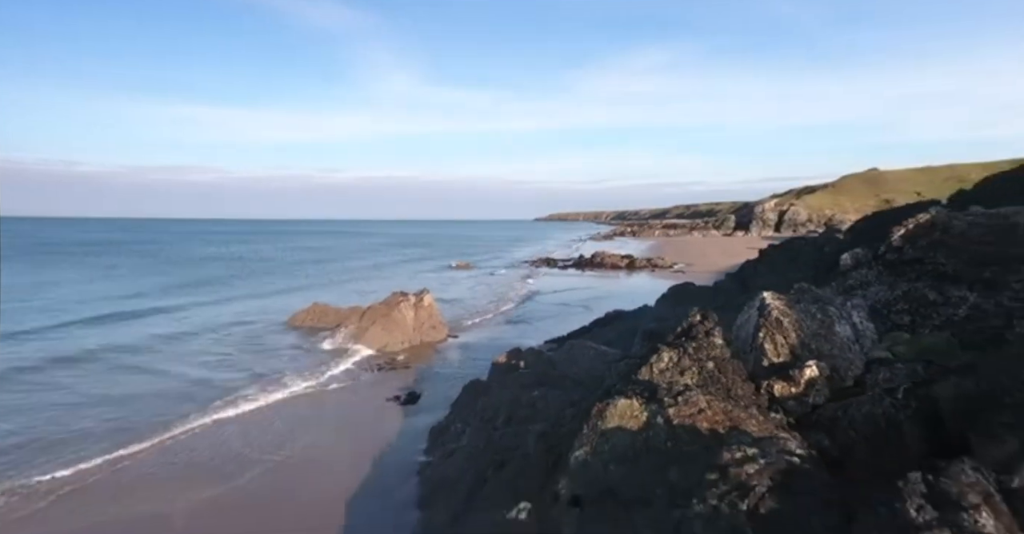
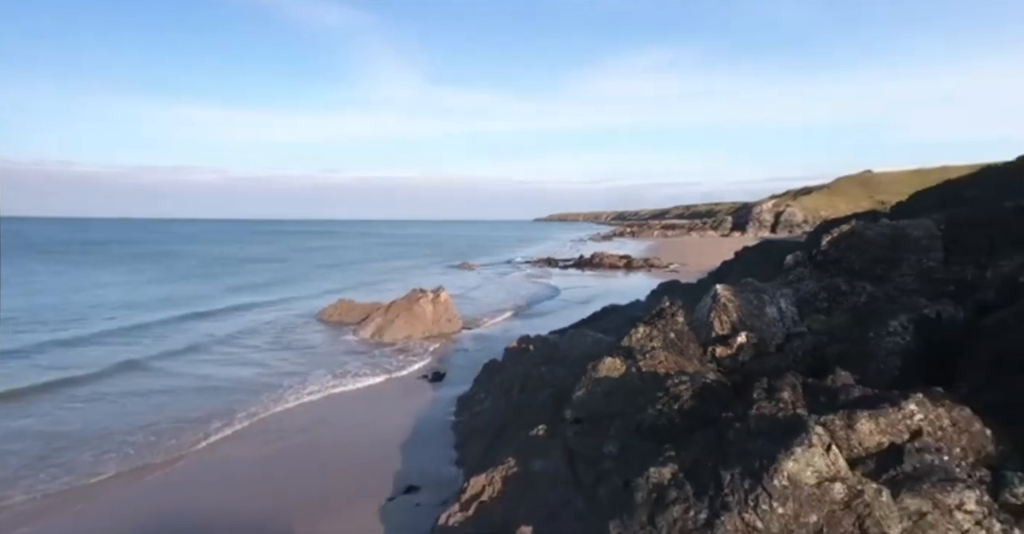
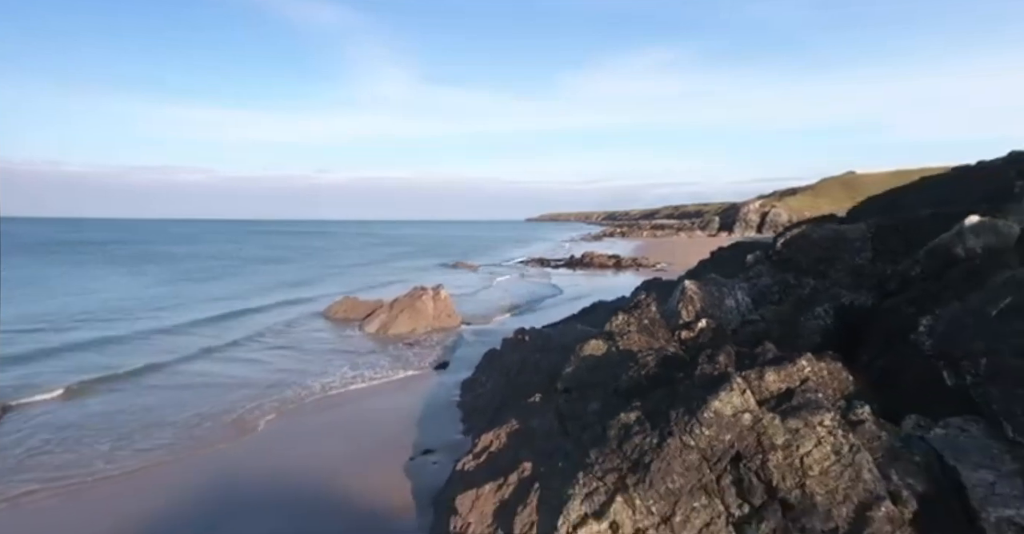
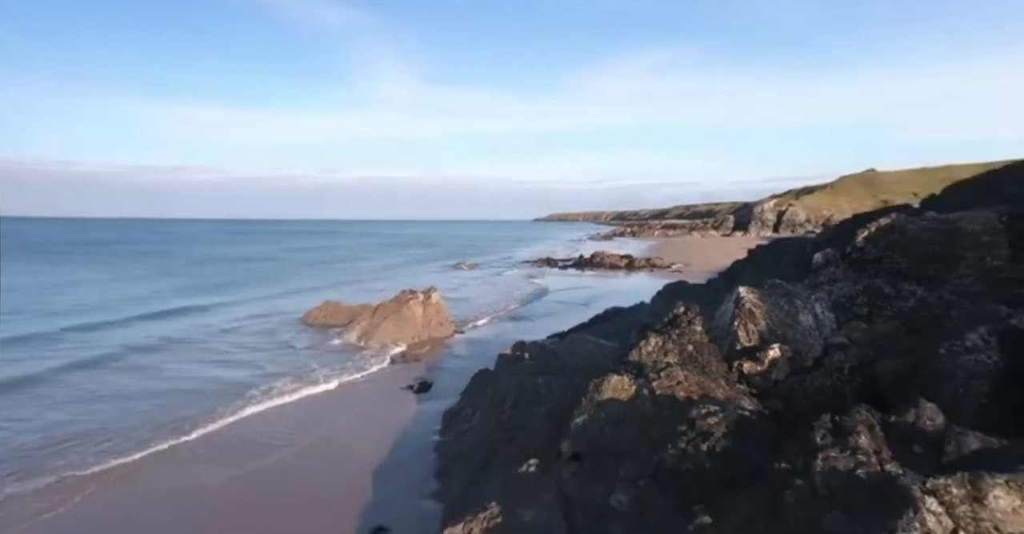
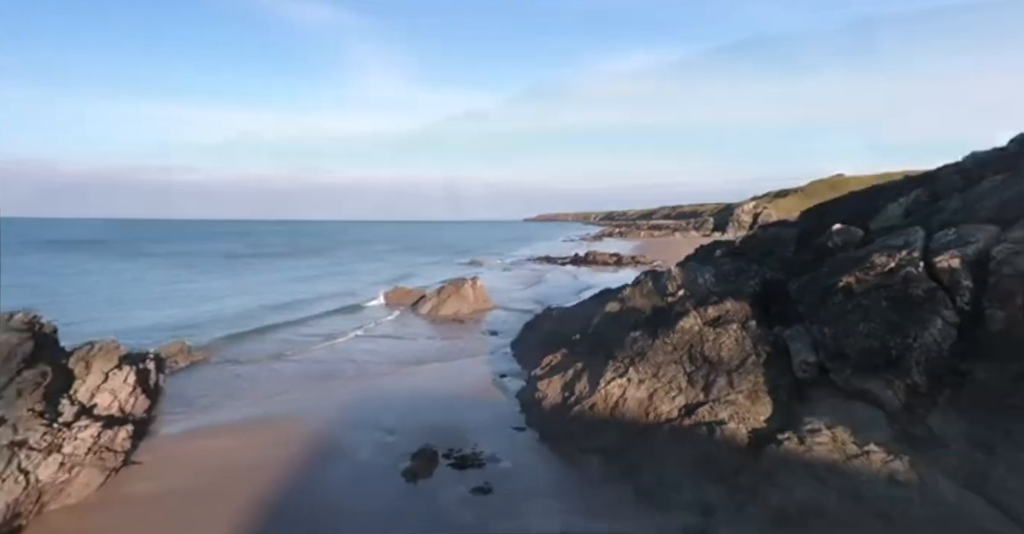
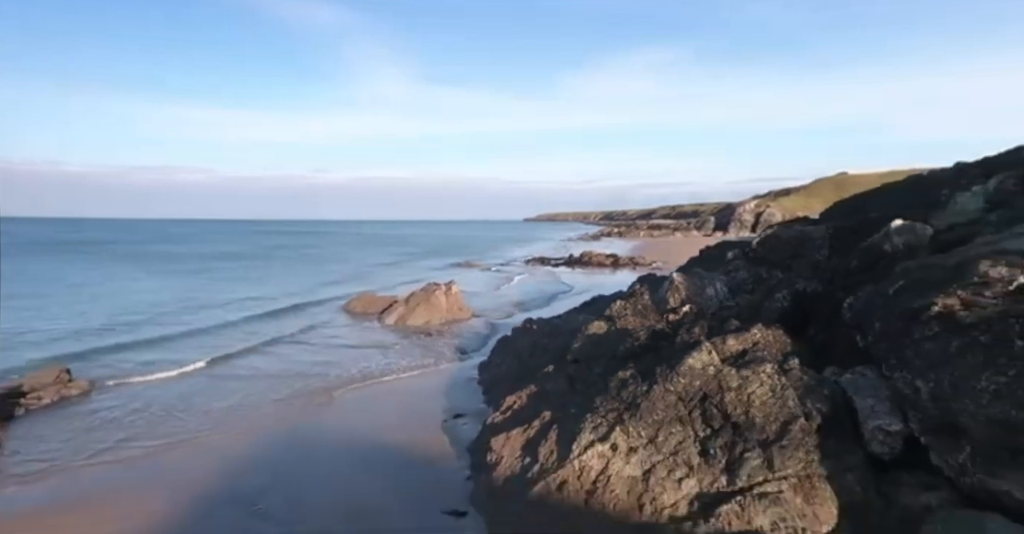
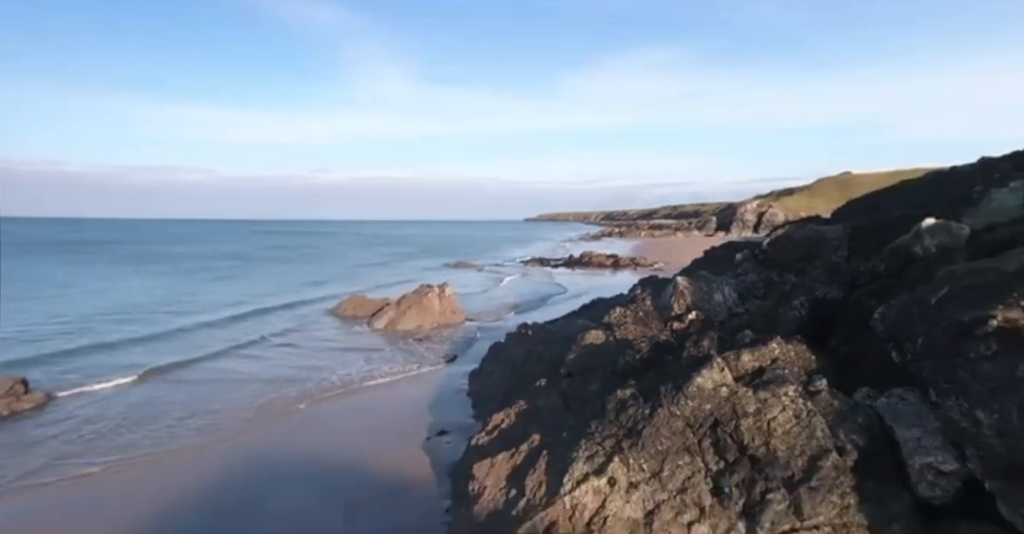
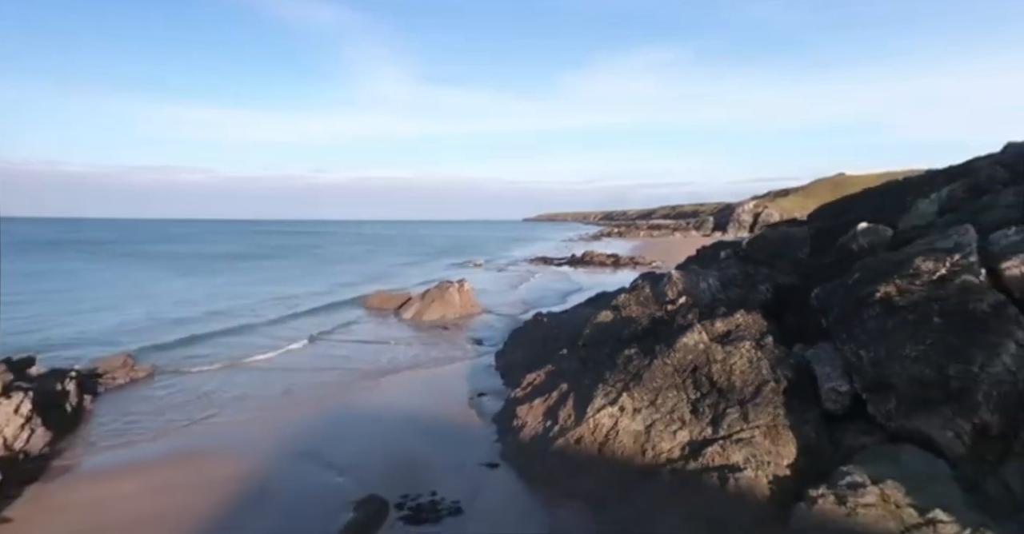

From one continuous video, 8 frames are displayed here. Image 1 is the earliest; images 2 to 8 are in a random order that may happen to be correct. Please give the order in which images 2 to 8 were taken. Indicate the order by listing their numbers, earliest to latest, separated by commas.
4, 2, 3, 7, 6, 8, 5
